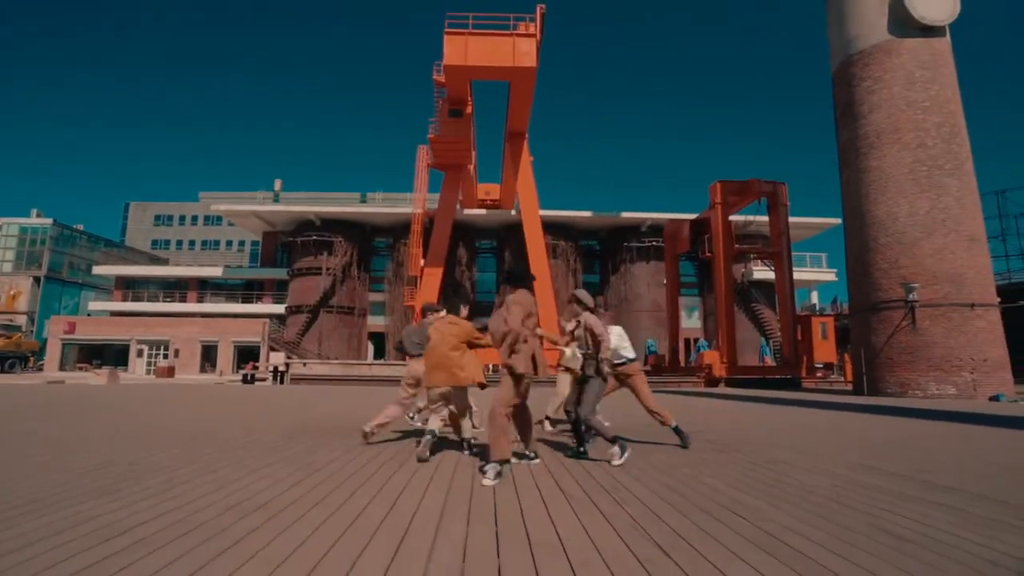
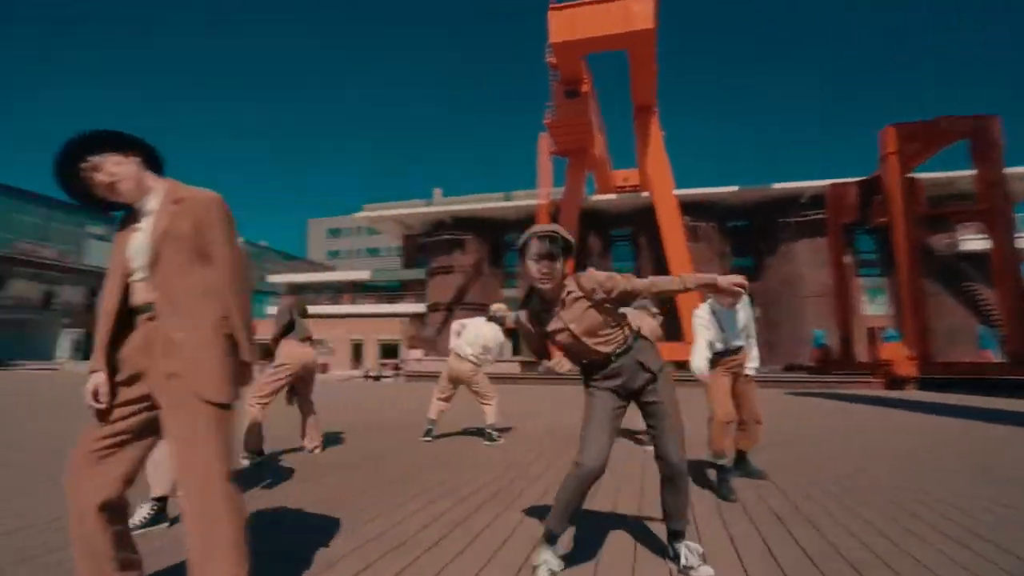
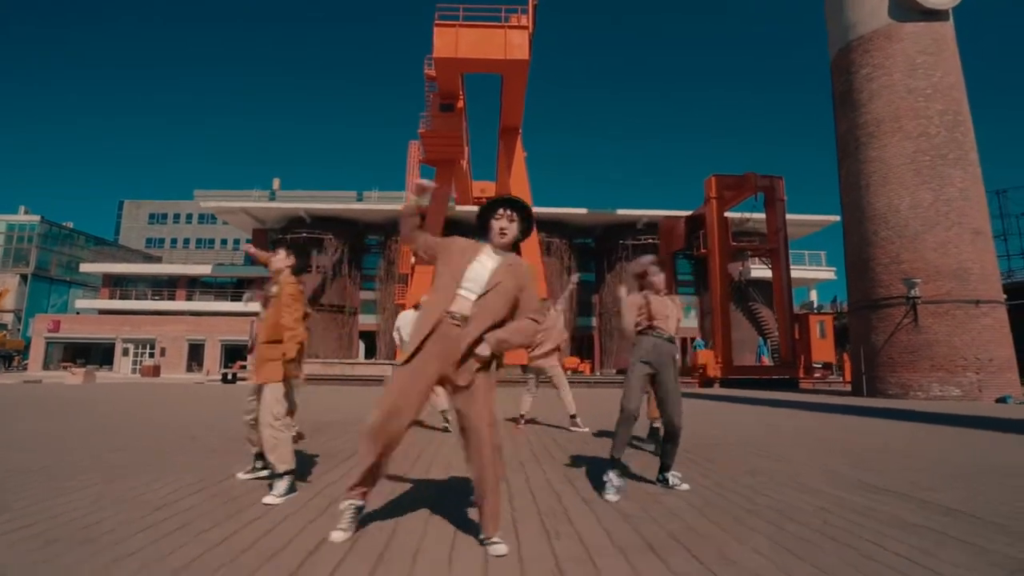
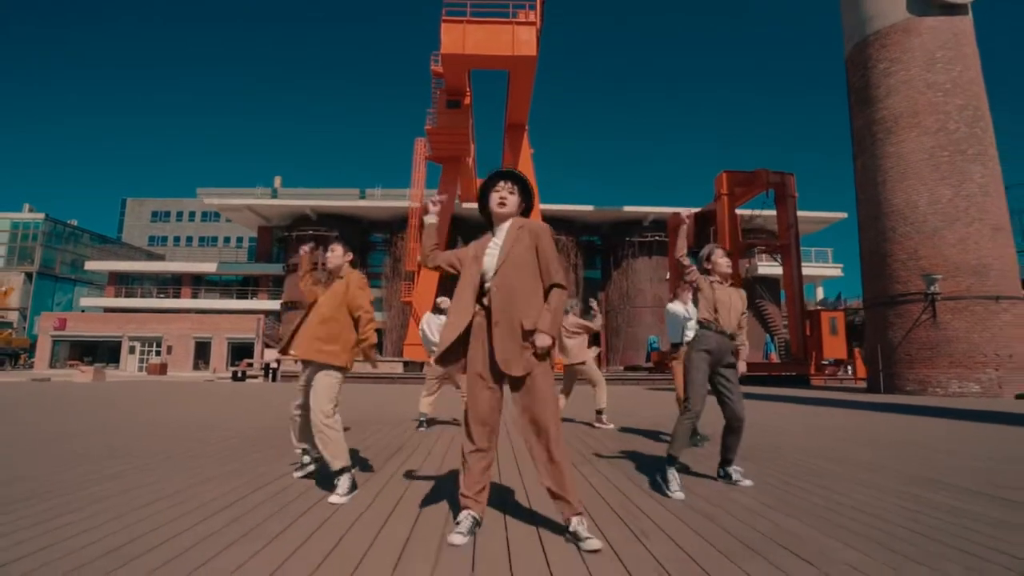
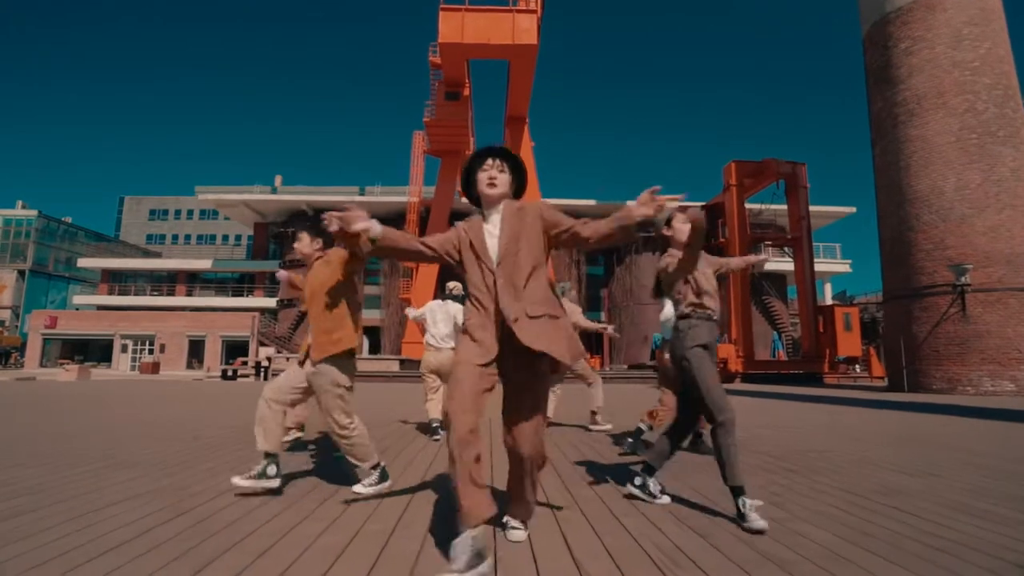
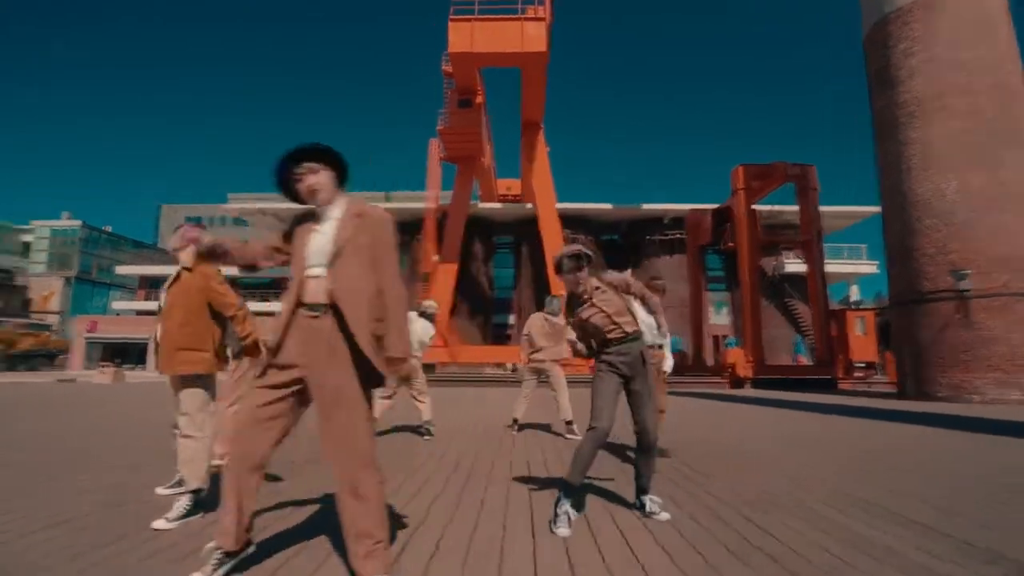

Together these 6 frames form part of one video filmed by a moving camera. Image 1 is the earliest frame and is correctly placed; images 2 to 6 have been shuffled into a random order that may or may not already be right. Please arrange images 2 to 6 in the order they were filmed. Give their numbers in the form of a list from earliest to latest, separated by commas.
5, 4, 3, 6, 2
